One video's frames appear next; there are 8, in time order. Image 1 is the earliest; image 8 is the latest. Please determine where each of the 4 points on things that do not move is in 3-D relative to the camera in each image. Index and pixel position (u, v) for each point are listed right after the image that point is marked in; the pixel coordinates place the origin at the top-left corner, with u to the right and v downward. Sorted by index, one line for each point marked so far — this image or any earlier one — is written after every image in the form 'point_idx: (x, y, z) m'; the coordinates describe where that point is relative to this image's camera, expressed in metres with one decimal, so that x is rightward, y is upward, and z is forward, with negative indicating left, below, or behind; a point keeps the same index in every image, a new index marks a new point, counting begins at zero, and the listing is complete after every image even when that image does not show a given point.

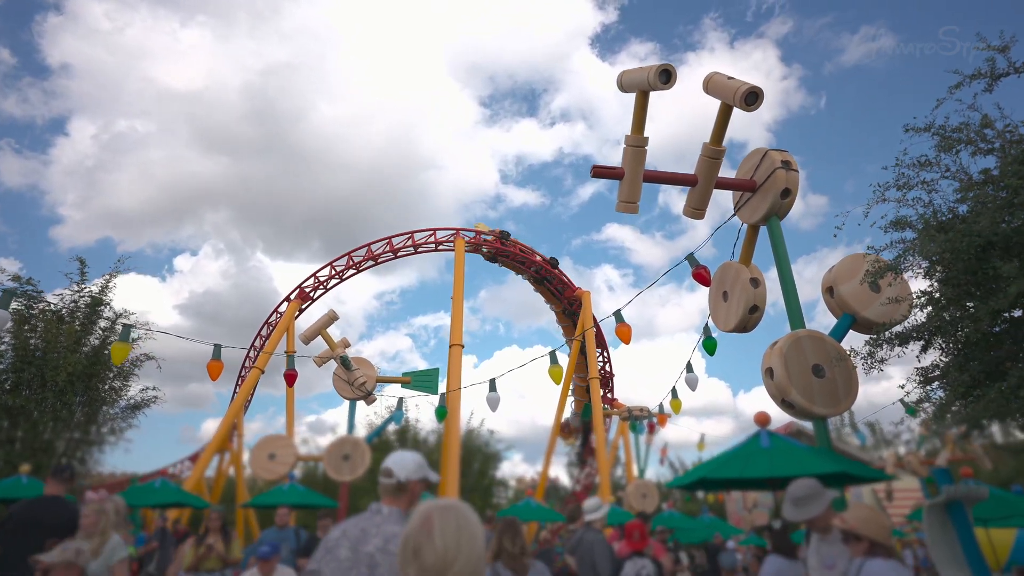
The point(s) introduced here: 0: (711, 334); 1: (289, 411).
0: (+2.4, -0.6, +8.1) m
1: (-5.3, -3.0, +16.2) m
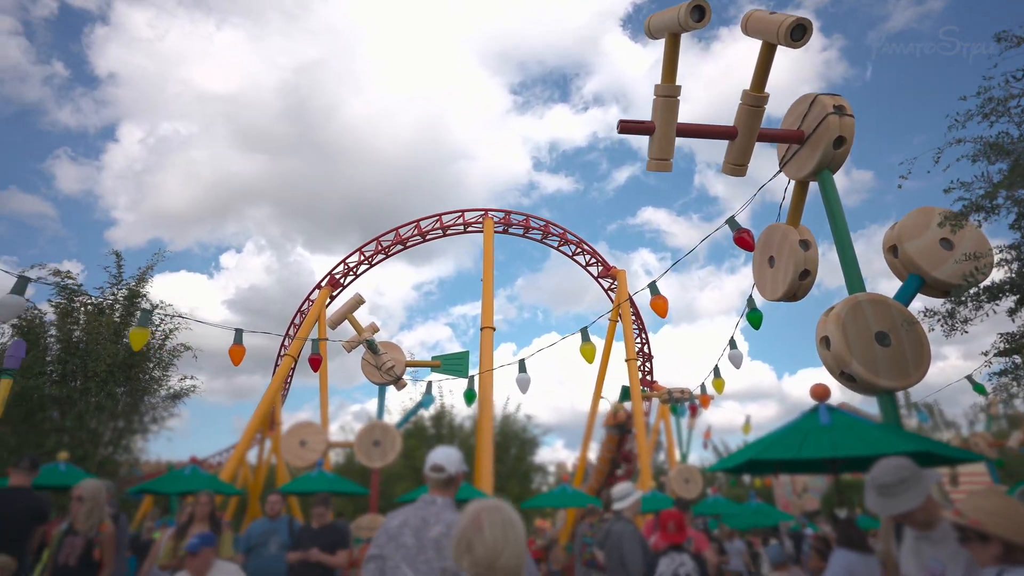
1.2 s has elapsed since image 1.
0: (+2.7, -0.2, +7.5) m
1: (-4.5, -2.6, +16.0) m
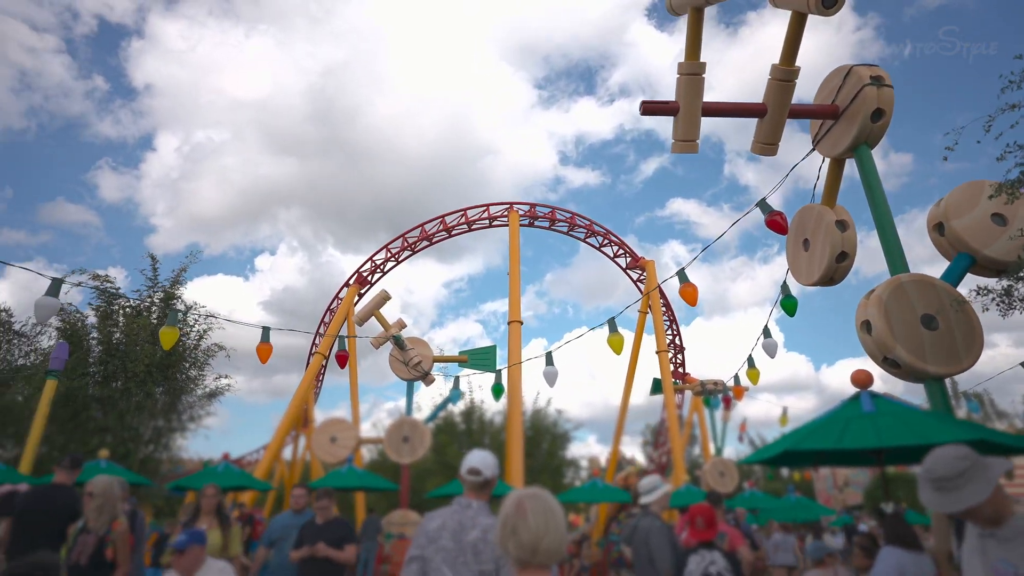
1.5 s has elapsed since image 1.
0: (+3.0, -0.1, +7.2) m
1: (-3.8, -2.6, +16.1) m
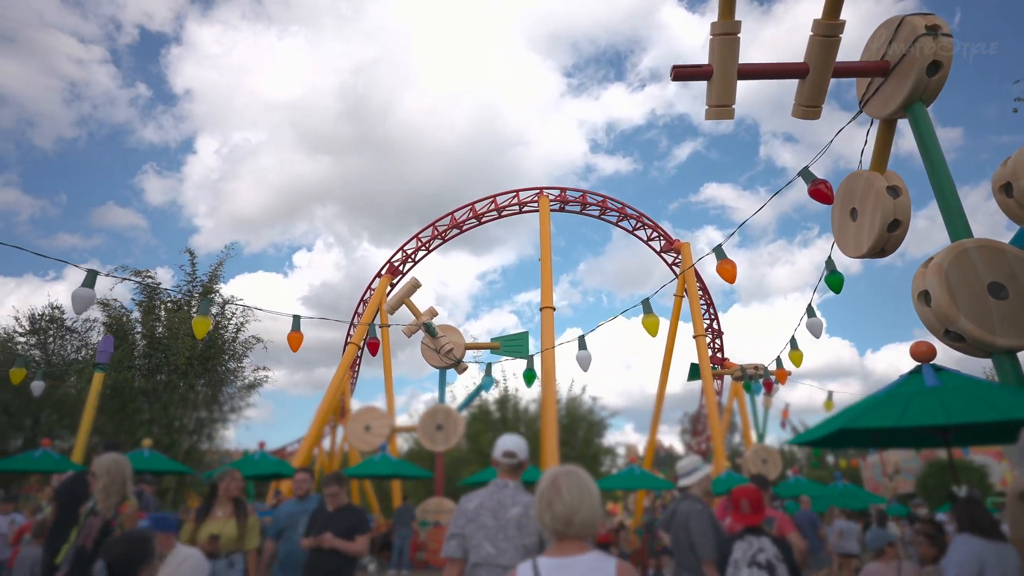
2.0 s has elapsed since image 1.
0: (+3.3, +0.2, +6.9) m
1: (-2.9, -2.3, +16.1) m
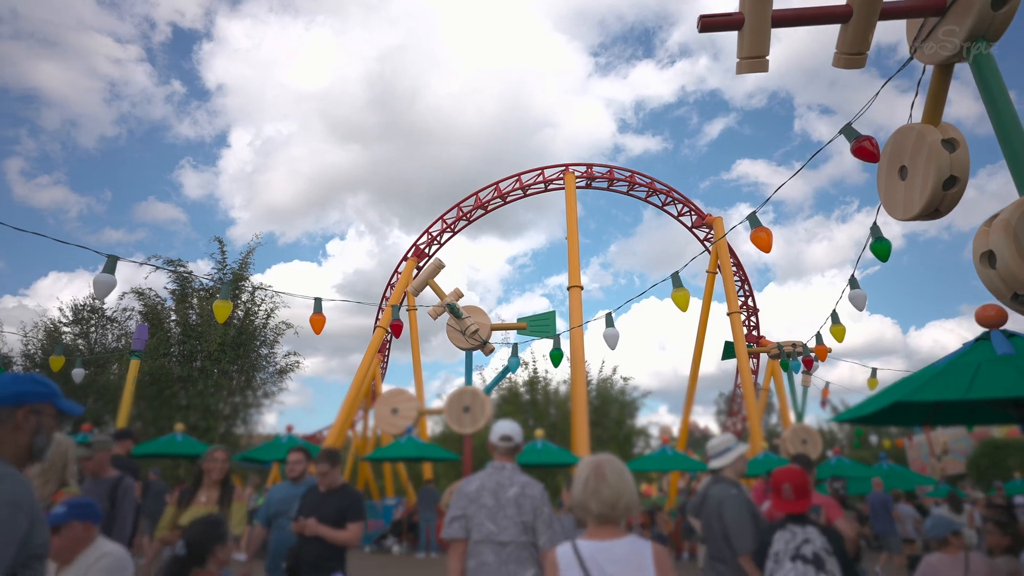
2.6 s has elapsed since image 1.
0: (+3.5, +0.5, +6.4) m
1: (-2.3, -1.9, +16.0) m
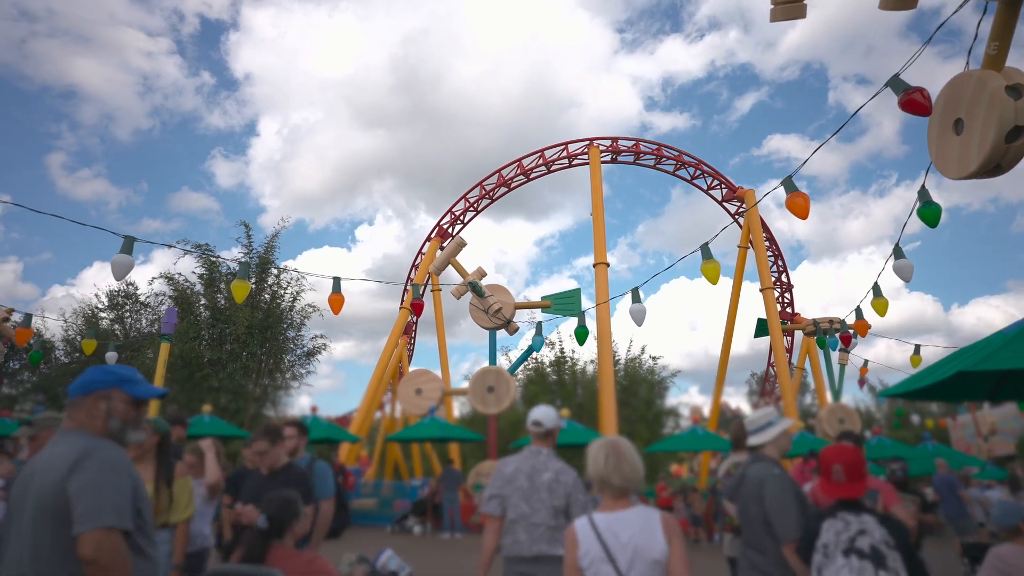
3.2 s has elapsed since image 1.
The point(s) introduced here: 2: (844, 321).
0: (+3.7, +0.8, +6.0) m
1: (-1.6, -1.5, +15.8) m
2: (+6.4, -0.6, +13.0) m
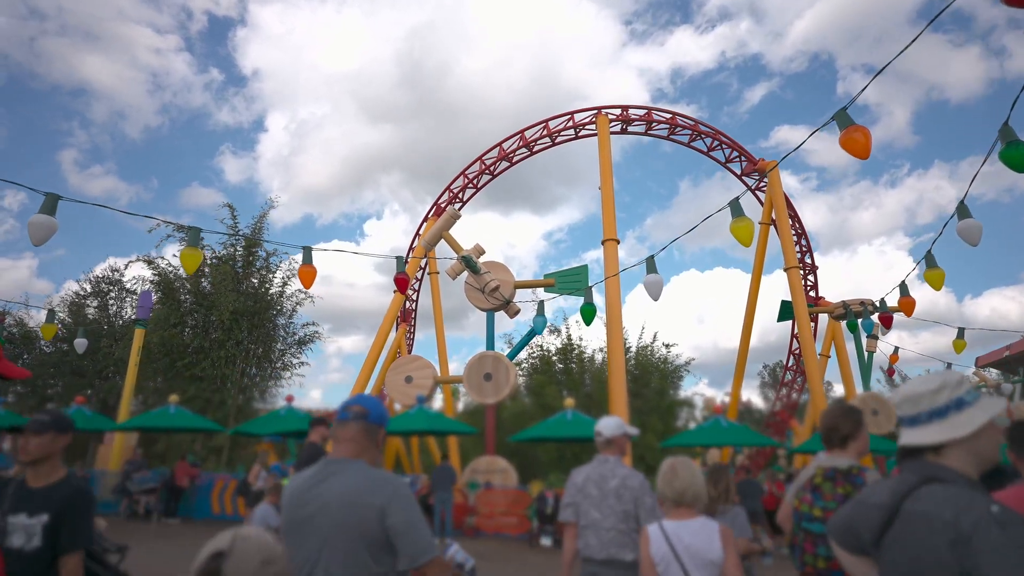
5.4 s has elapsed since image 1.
0: (+3.6, +1.1, +4.9) m
1: (-1.6, -1.1, +14.8) m
2: (+6.4, -0.3, +11.9) m
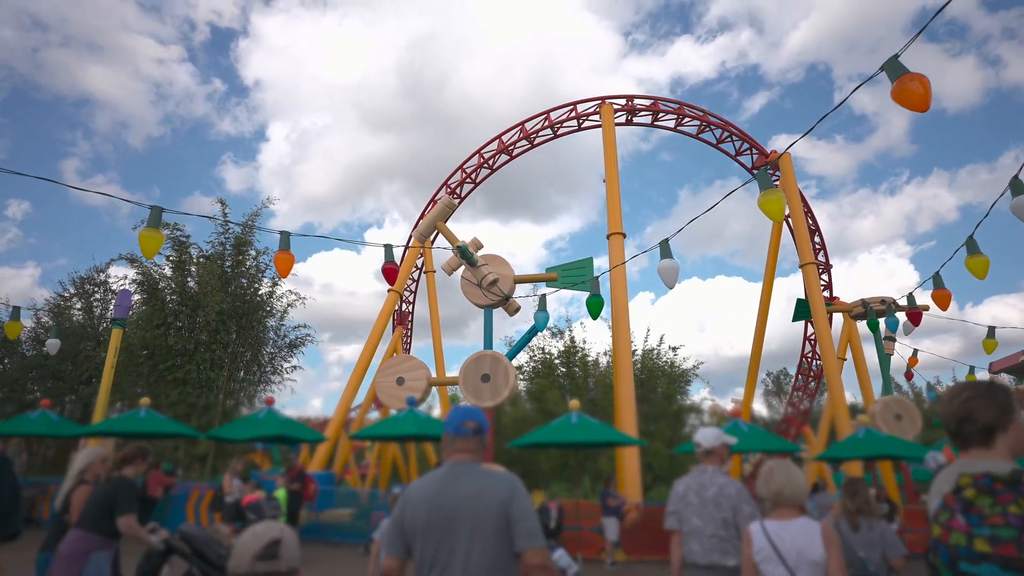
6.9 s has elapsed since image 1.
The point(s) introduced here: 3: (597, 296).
0: (+3.6, +1.2, +4.2) m
1: (-1.6, -1.1, +14.1) m
2: (+6.4, -0.2, +11.2) m
3: (+1.0, -0.1, +7.6) m
